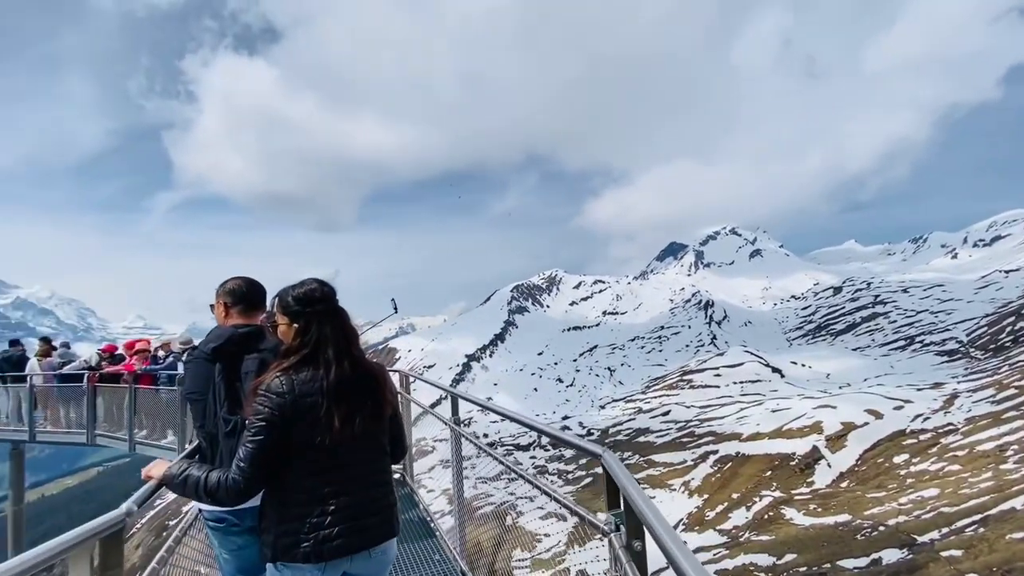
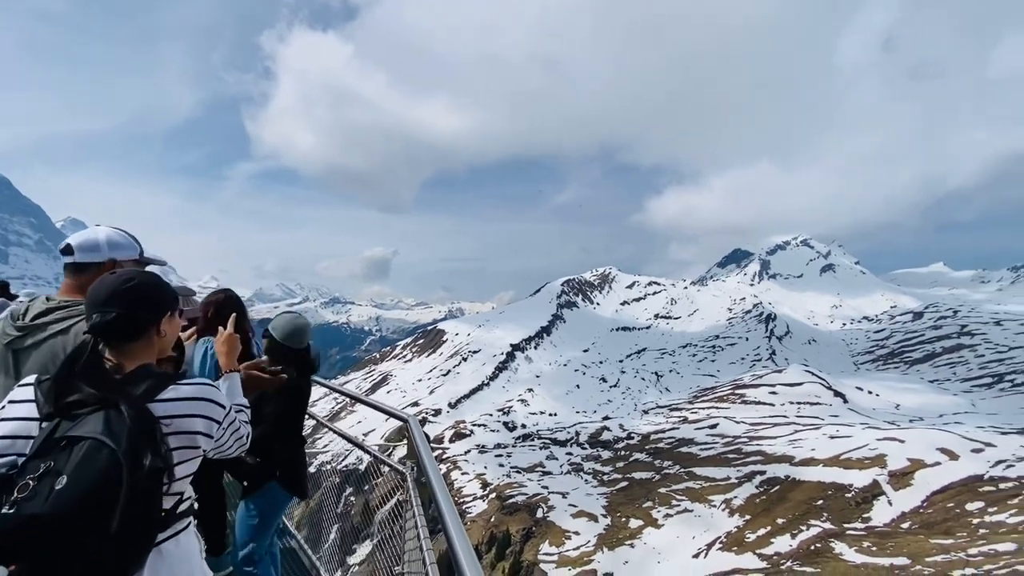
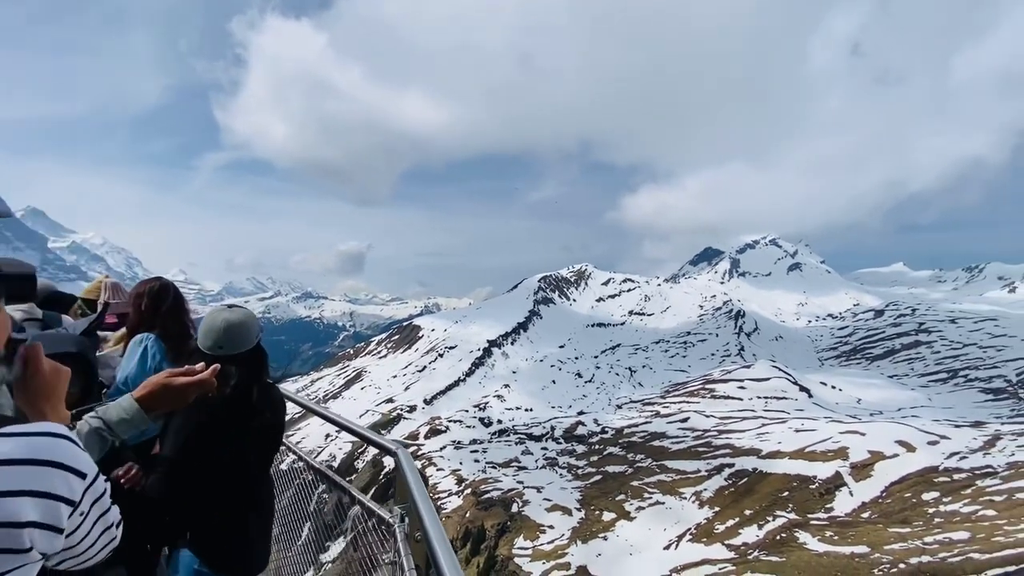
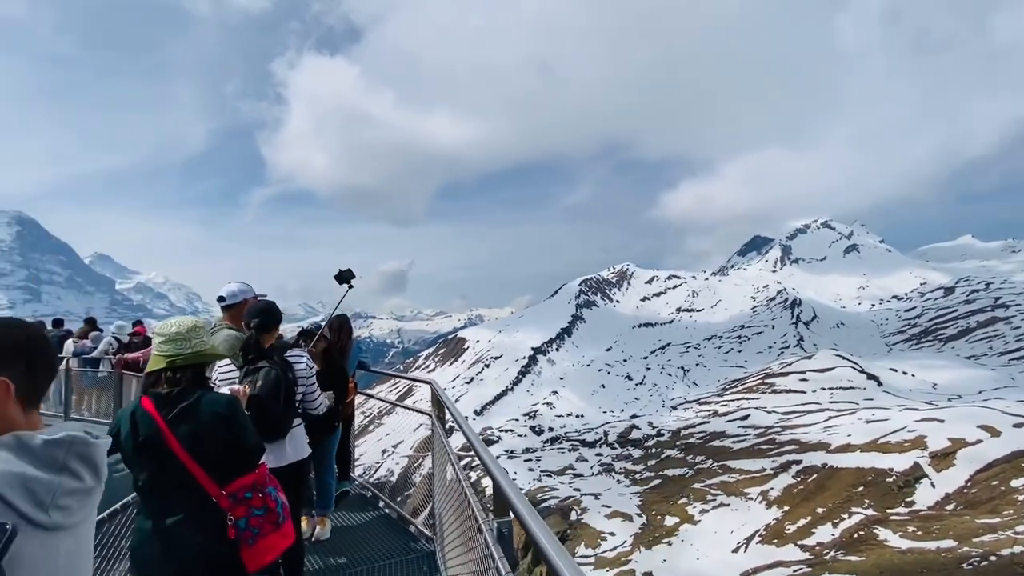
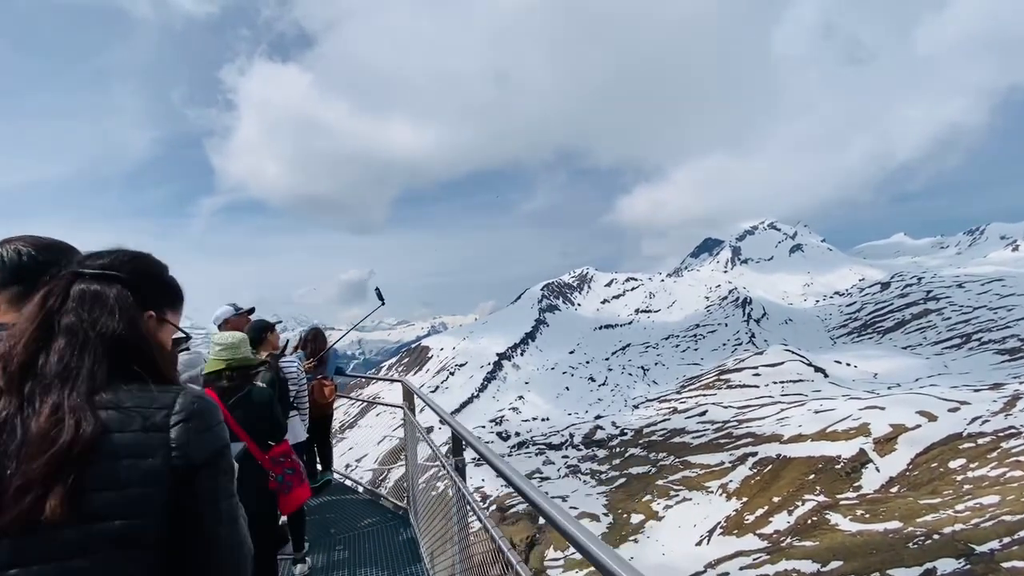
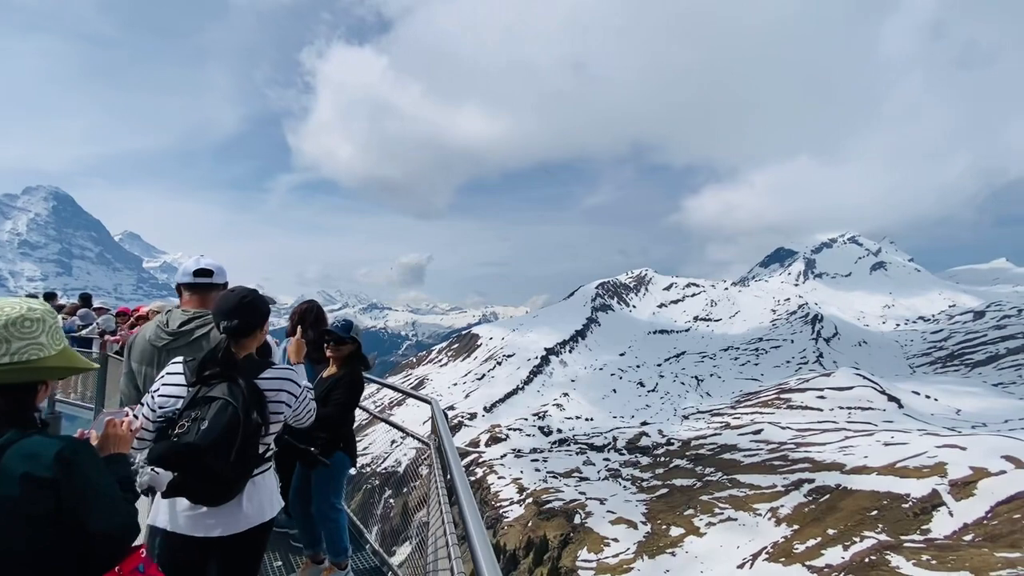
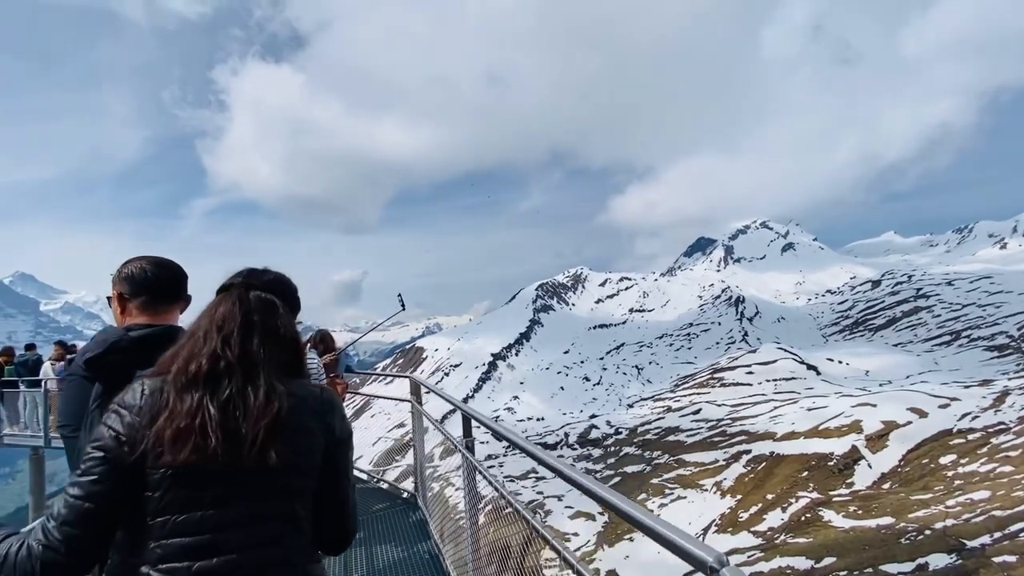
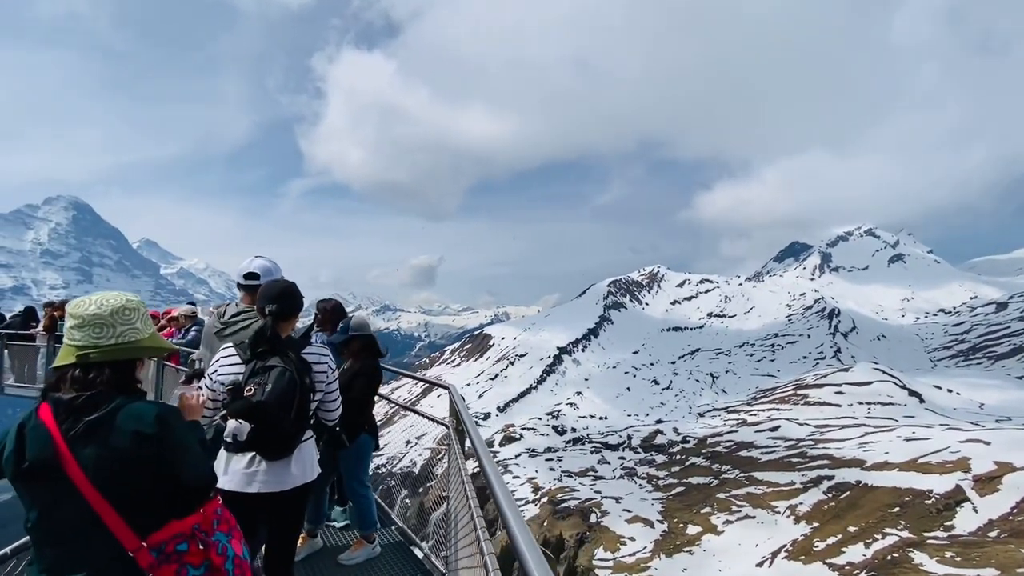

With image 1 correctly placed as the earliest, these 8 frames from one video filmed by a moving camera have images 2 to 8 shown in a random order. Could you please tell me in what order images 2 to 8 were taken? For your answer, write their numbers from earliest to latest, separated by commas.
7, 5, 4, 8, 6, 2, 3
